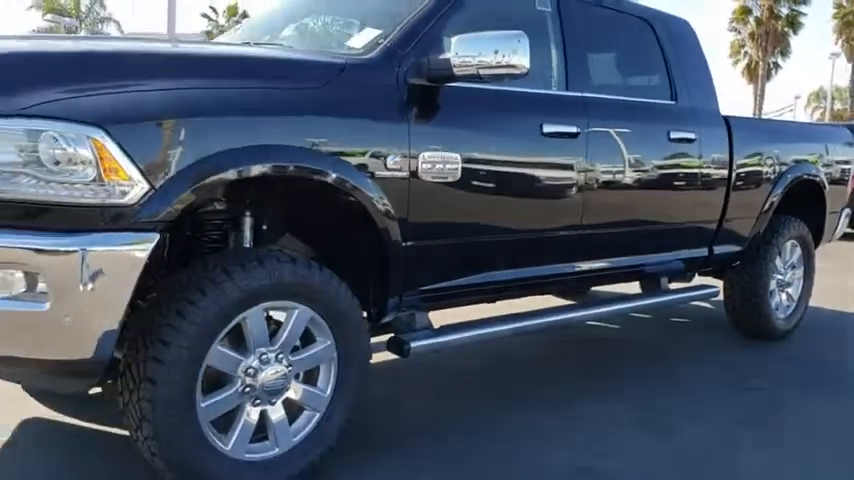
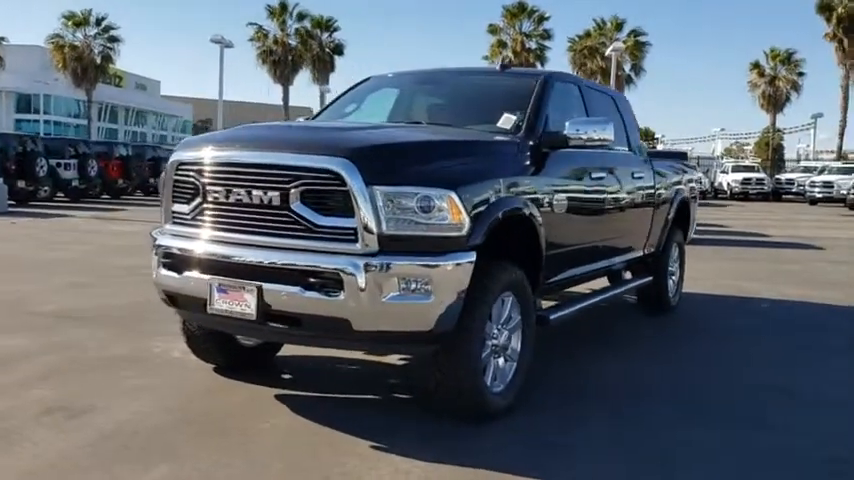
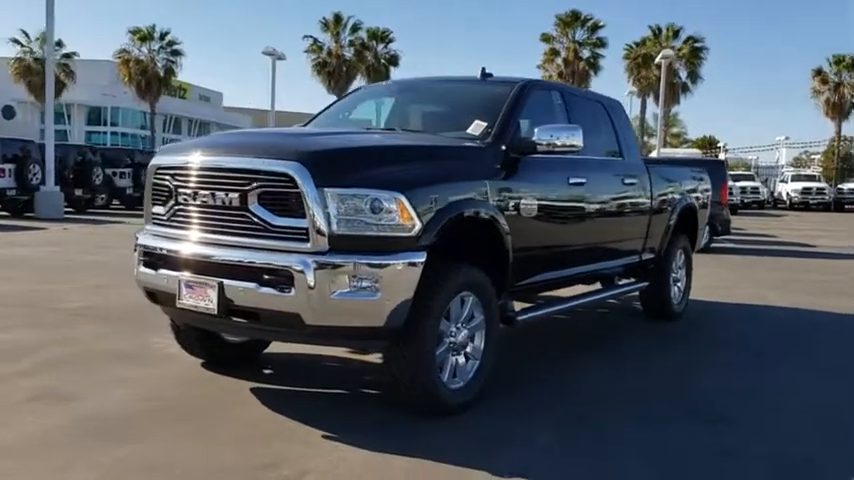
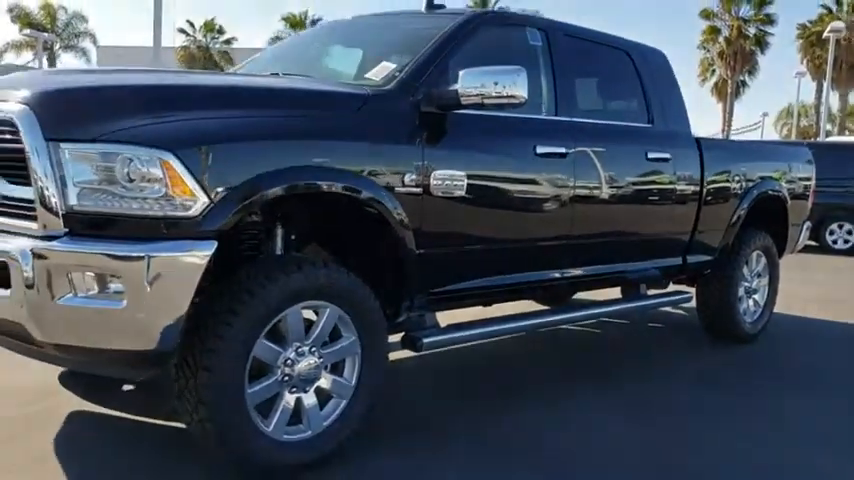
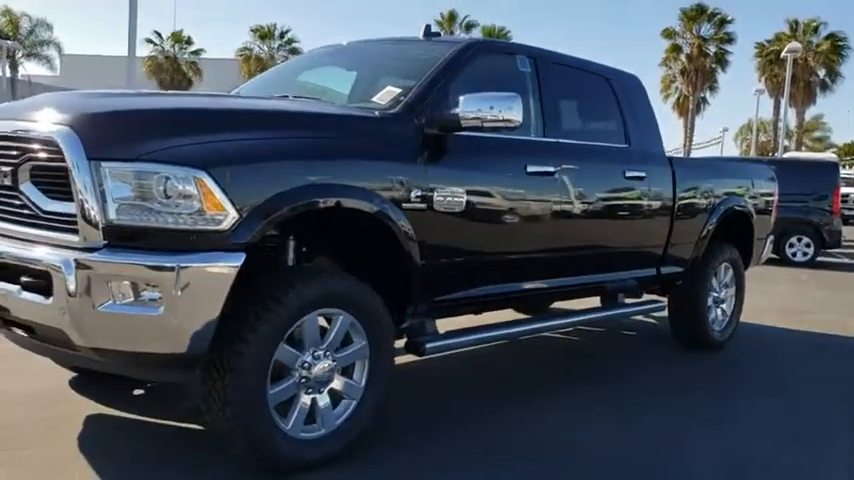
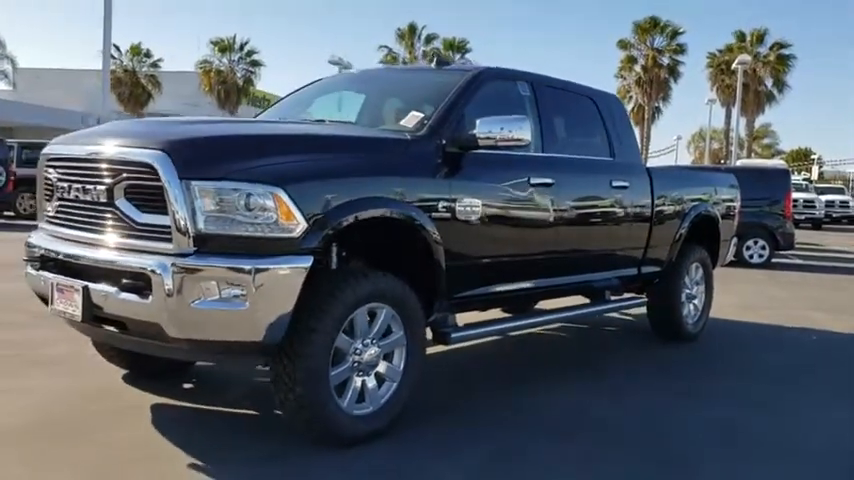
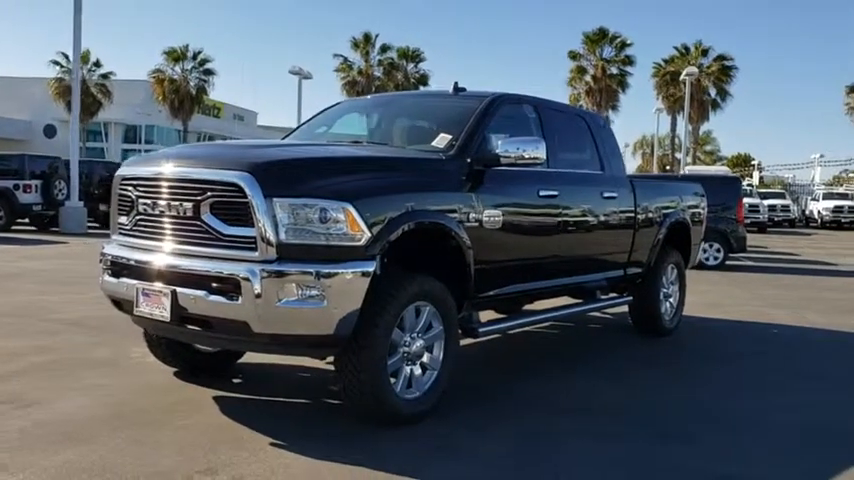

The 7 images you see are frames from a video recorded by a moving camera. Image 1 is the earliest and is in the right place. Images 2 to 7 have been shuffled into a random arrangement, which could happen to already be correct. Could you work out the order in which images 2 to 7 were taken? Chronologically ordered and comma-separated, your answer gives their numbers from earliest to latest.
4, 5, 6, 7, 3, 2
